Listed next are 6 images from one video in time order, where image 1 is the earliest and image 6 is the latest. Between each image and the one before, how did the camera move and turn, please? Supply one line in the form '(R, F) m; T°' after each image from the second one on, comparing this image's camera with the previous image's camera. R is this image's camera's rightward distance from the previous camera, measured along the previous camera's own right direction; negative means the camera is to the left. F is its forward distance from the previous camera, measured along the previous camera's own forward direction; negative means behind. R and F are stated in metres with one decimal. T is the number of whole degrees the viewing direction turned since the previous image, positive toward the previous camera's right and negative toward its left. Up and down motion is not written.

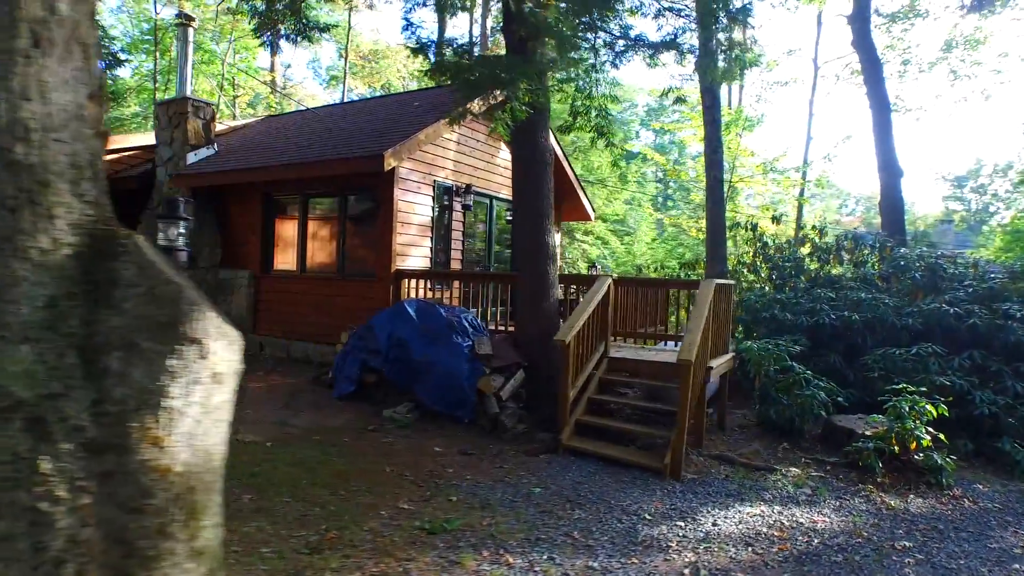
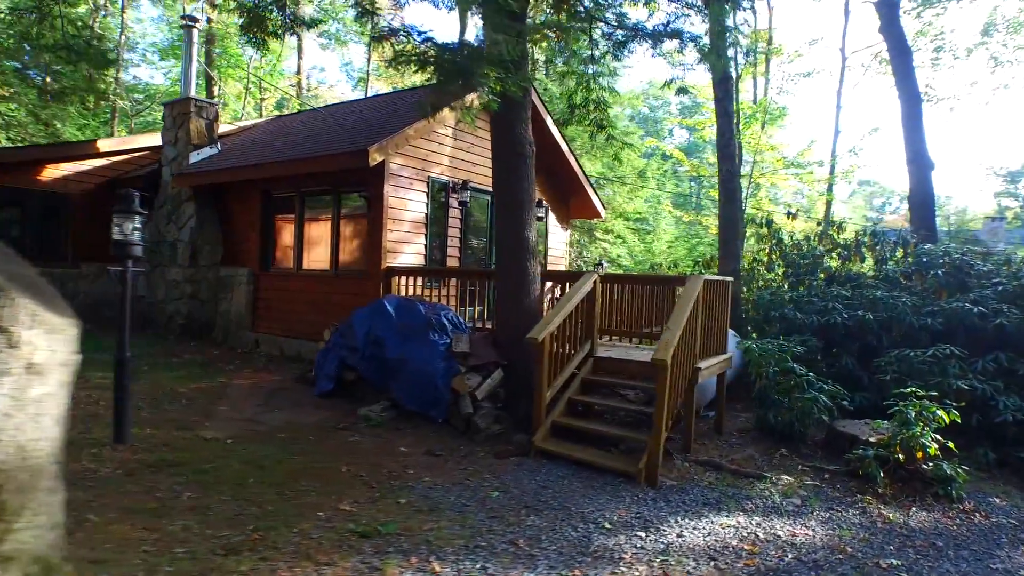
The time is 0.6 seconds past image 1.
(+0.5, +0.2) m; -3°
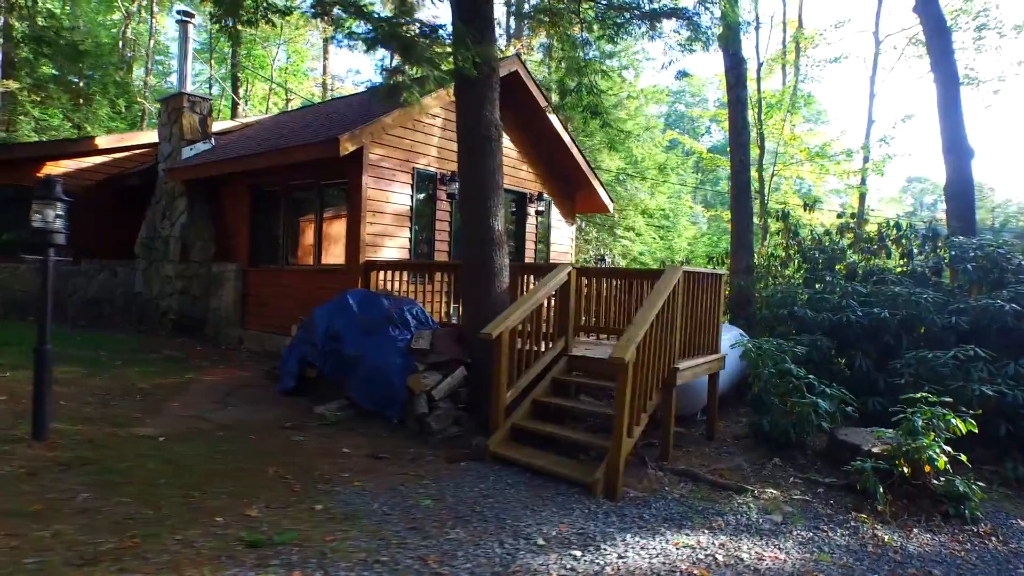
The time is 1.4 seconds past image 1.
(+0.7, +0.4) m; -4°
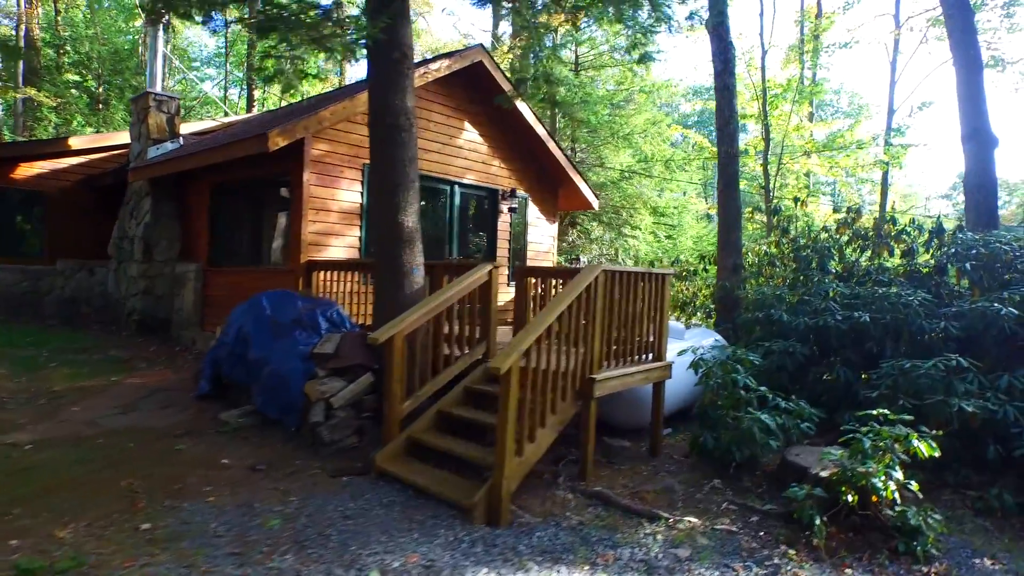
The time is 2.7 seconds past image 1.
(+1.0, +0.4) m; -4°
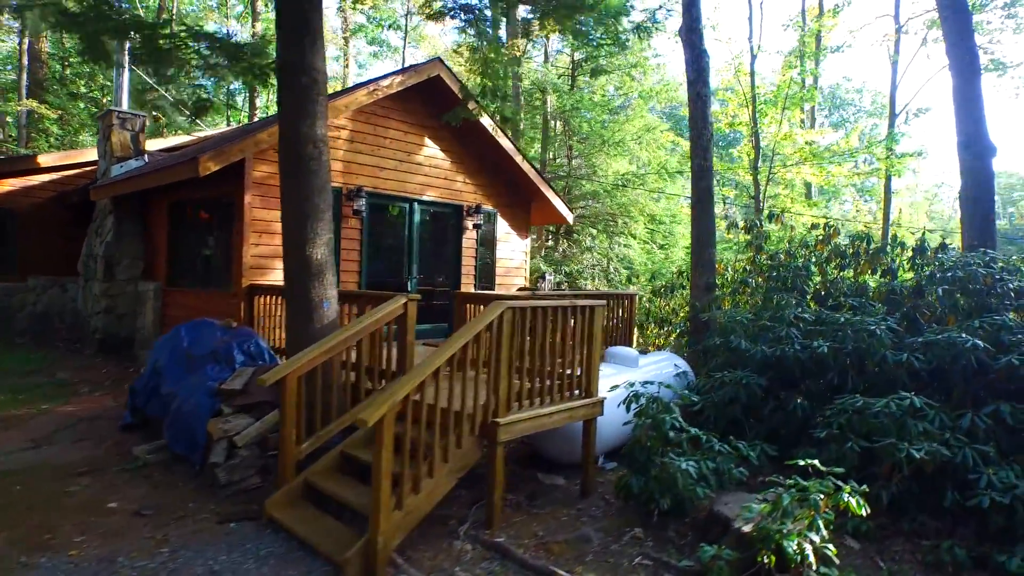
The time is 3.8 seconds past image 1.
(+0.9, +0.3) m; -2°
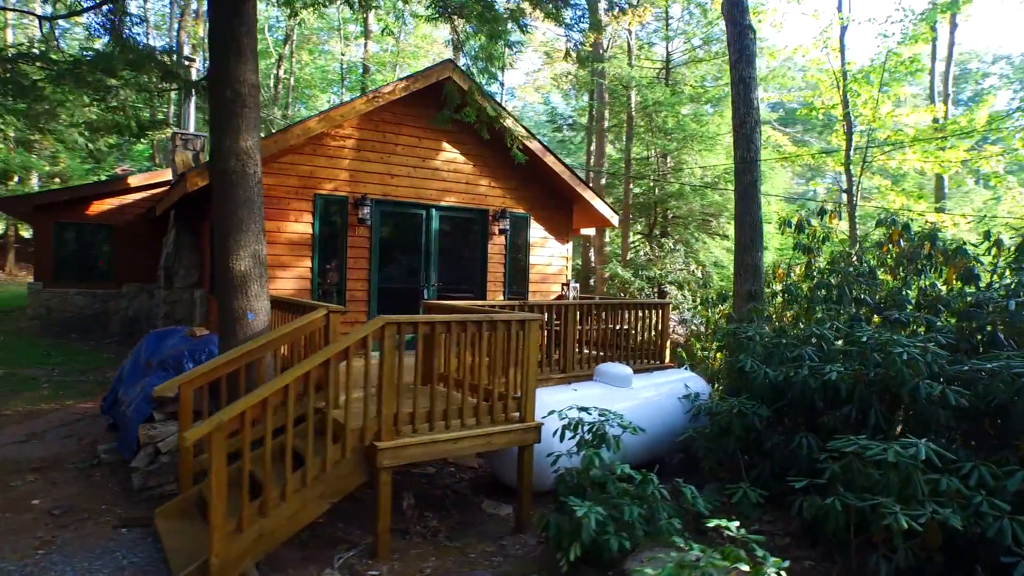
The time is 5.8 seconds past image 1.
(+1.7, +0.7) m; -14°
